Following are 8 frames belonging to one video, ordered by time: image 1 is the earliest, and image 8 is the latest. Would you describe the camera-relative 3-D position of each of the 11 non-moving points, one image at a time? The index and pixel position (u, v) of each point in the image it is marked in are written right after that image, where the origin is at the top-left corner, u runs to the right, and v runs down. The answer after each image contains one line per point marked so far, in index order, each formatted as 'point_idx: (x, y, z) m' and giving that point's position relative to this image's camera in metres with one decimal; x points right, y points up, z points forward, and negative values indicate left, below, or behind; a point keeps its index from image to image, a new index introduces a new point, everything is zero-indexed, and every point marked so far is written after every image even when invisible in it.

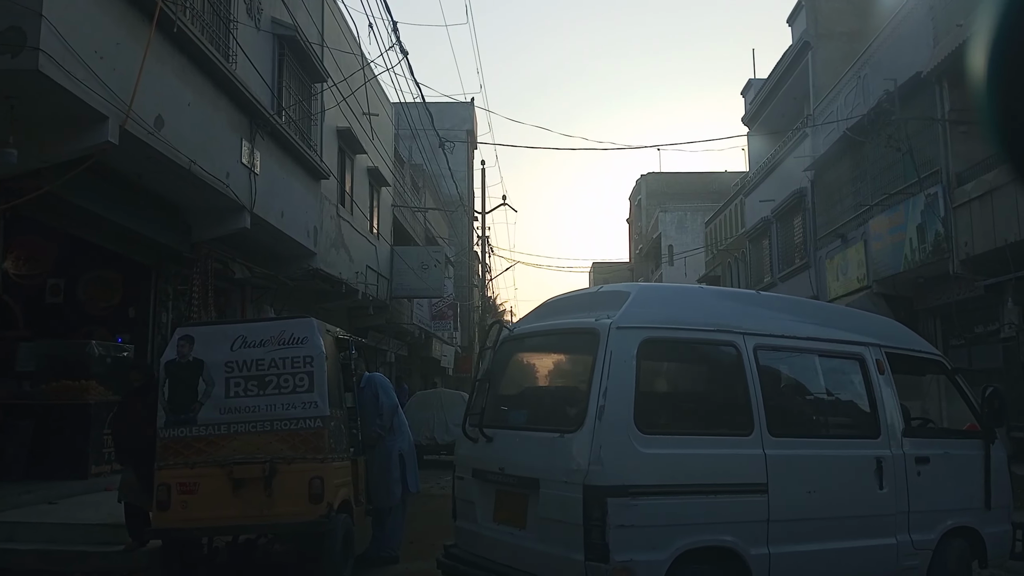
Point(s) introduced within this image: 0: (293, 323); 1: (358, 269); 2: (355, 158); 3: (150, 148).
0: (-1.6, -0.3, +6.4) m
1: (-3.3, +0.4, +18.6) m
2: (-3.3, +2.7, +18.1) m
3: (-3.8, +1.5, +9.0) m
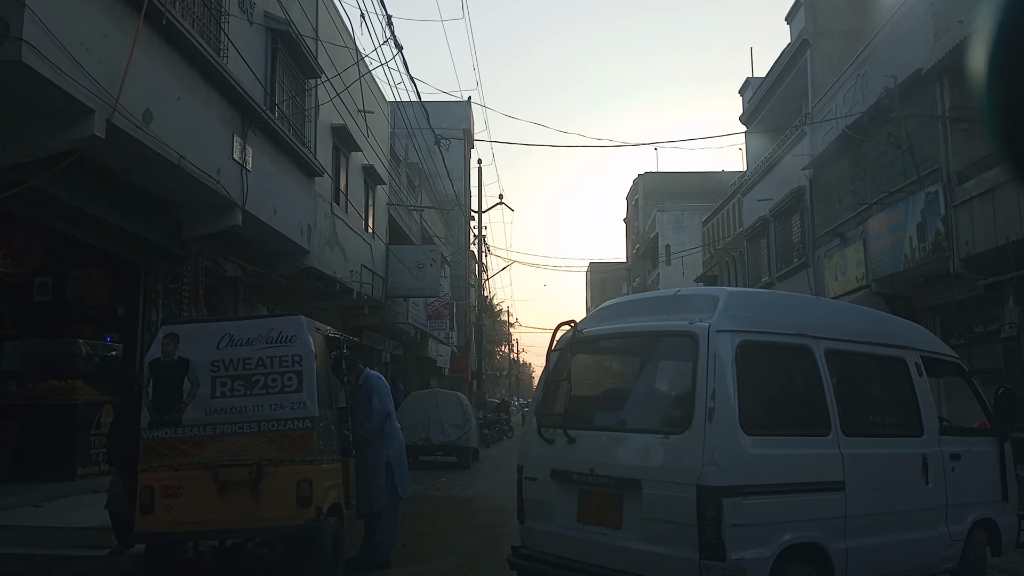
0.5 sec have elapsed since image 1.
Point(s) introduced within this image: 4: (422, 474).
0: (-1.7, -0.2, +6.2) m
1: (-3.4, +0.4, +18.4) m
2: (-3.4, +2.8, +17.9) m
3: (-3.8, +1.5, +8.8) m
4: (-1.7, -3.6, +16.5) m
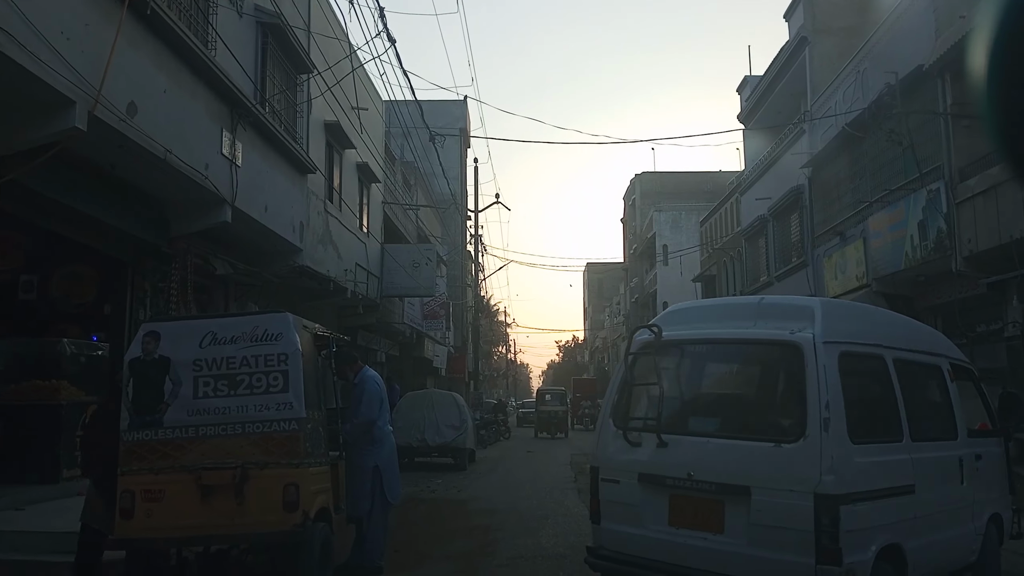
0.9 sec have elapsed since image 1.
0: (-1.7, -0.2, +6.0) m
1: (-3.5, +0.4, +18.2) m
2: (-3.5, +2.8, +17.7) m
3: (-3.9, +1.5, +8.6) m
4: (-1.8, -3.6, +16.2) m
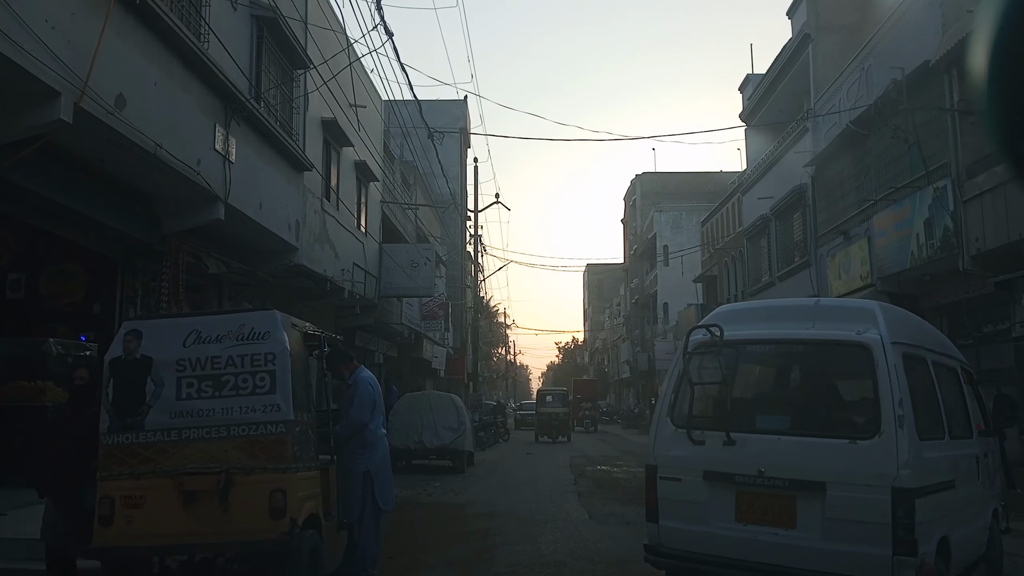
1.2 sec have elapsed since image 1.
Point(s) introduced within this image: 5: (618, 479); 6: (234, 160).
0: (-1.7, -0.2, +5.7) m
1: (-3.5, +0.4, +17.9) m
2: (-3.5, +2.8, +17.4) m
3: (-3.9, +1.5, +8.3) m
4: (-1.8, -3.6, +16.0) m
5: (+2.0, -3.5, +15.8) m
6: (-3.6, +1.7, +11.2) m
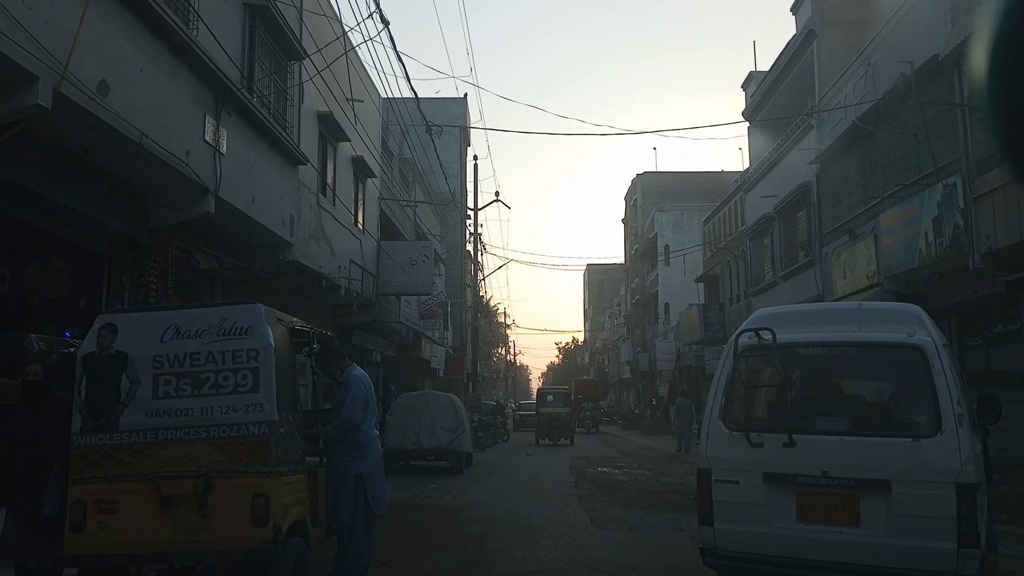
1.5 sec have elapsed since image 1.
0: (-1.7, -0.1, +5.4) m
1: (-3.5, +0.5, +17.6) m
2: (-3.5, +2.8, +17.1) m
3: (-3.9, +1.6, +8.0) m
4: (-1.8, -3.5, +15.6) m
5: (+1.9, -3.5, +15.5) m
6: (-3.6, +1.7, +10.9) m
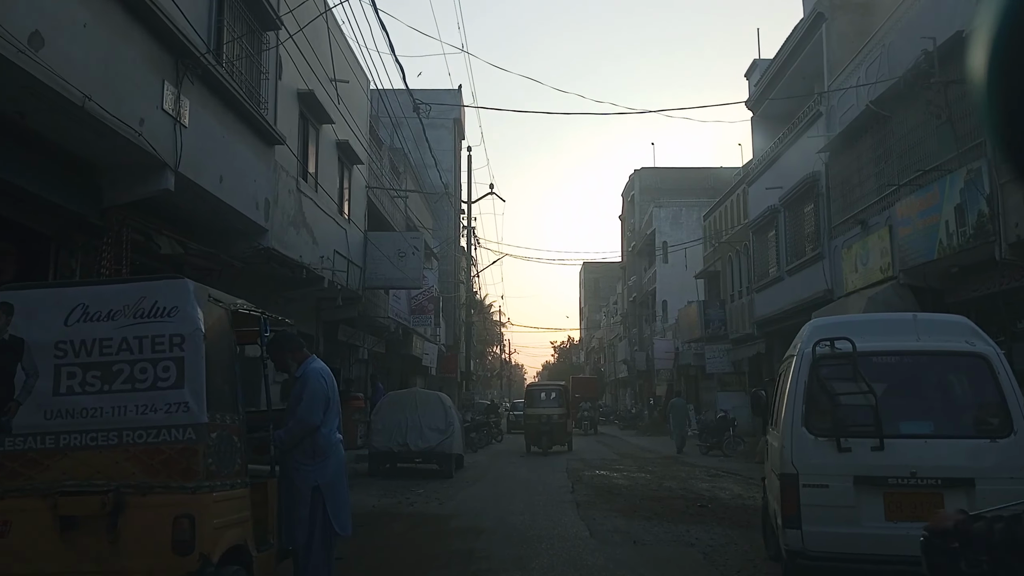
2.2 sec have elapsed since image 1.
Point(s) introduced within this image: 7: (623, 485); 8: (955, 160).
0: (-1.8, 0.0, +4.4) m
1: (-3.6, +0.7, +16.6) m
2: (-3.6, +3.0, +16.1) m
3: (-4.0, +1.8, +7.0) m
4: (-2.0, -3.4, +14.6) m
5: (+1.8, -3.3, +14.5) m
6: (-3.7, +1.9, +9.9) m
7: (+1.9, -3.4, +14.7) m
8: (+7.4, +2.2, +14.4) m
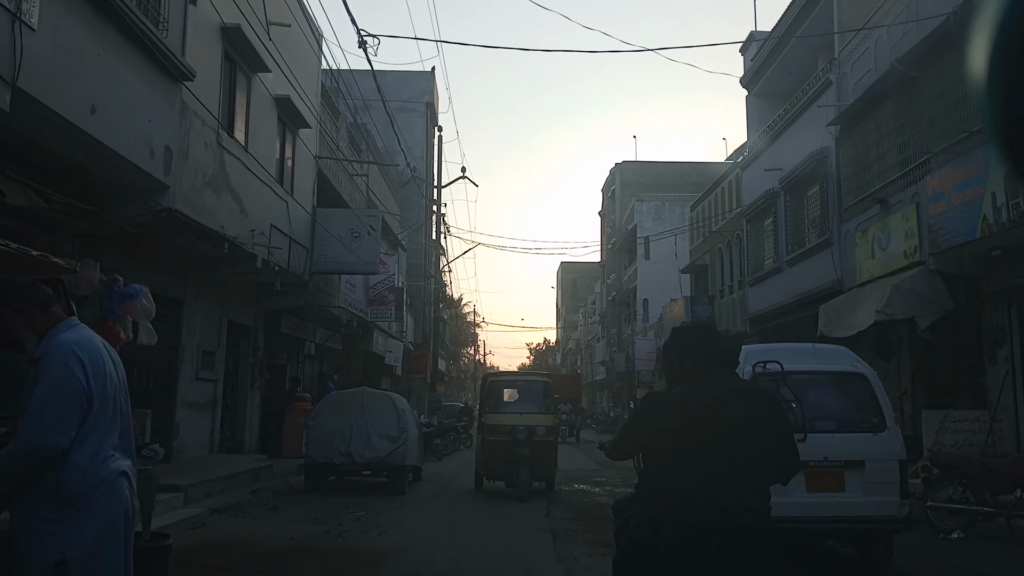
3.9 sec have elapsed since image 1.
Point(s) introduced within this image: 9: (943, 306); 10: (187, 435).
0: (-2.0, +0.4, +1.9) m
1: (-4.2, +1.0, +14.0) m
2: (-4.1, +3.3, +13.5) m
3: (-4.2, +2.1, +4.4) m
4: (-2.5, -3.0, +12.1) m
5: (+1.3, -3.1, +12.1) m
6: (-4.1, +2.2, +7.3) m
7: (+1.4, -3.1, +12.3) m
8: (+7.0, +2.4, +12.2) m
9: (+7.0, -0.3, +13.8) m
10: (-5.2, -2.4, +13.7) m
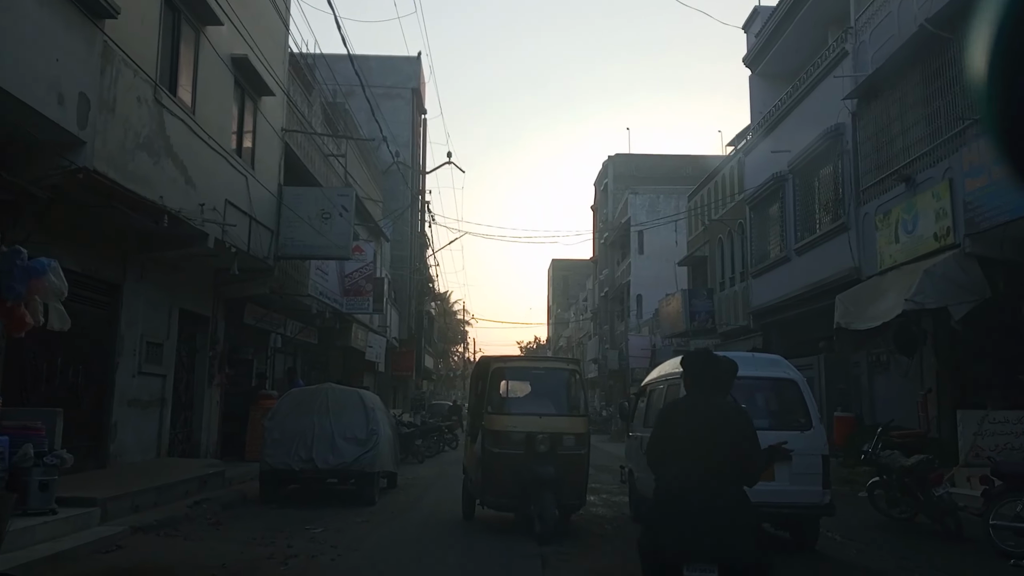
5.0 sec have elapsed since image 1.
0: (-2.1, +0.6, +0.3) m
1: (-4.4, +1.2, +12.4) m
2: (-4.3, +3.6, +11.9) m
3: (-4.3, +2.4, +2.7) m
4: (-2.7, -2.8, +10.5) m
5: (+1.1, -2.8, +10.5) m
6: (-4.2, +2.5, +5.7) m
7: (+1.2, -2.9, +10.7) m
8: (+6.8, +2.6, +10.7) m
9: (+6.7, -0.1, +12.3) m
10: (-5.4, -2.1, +12.1) m
